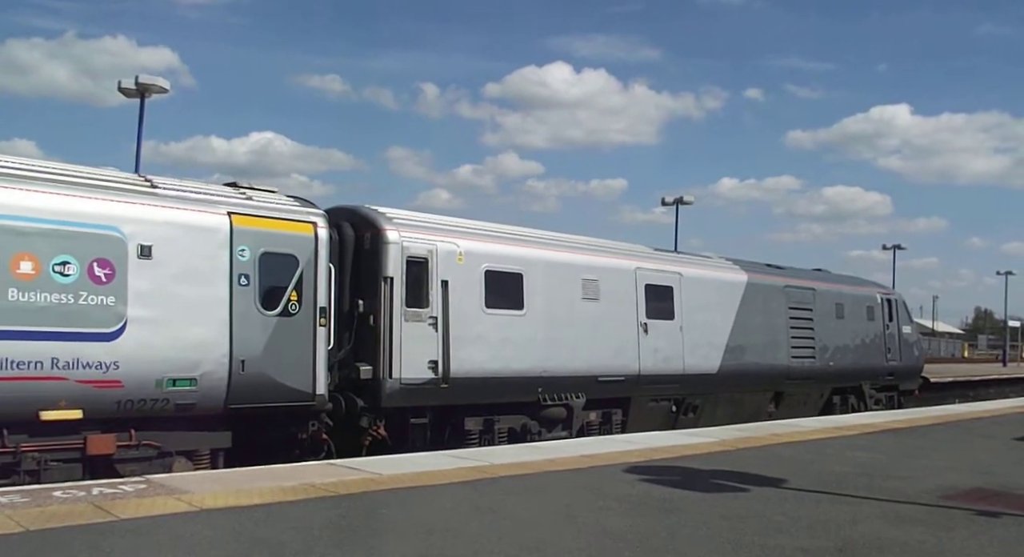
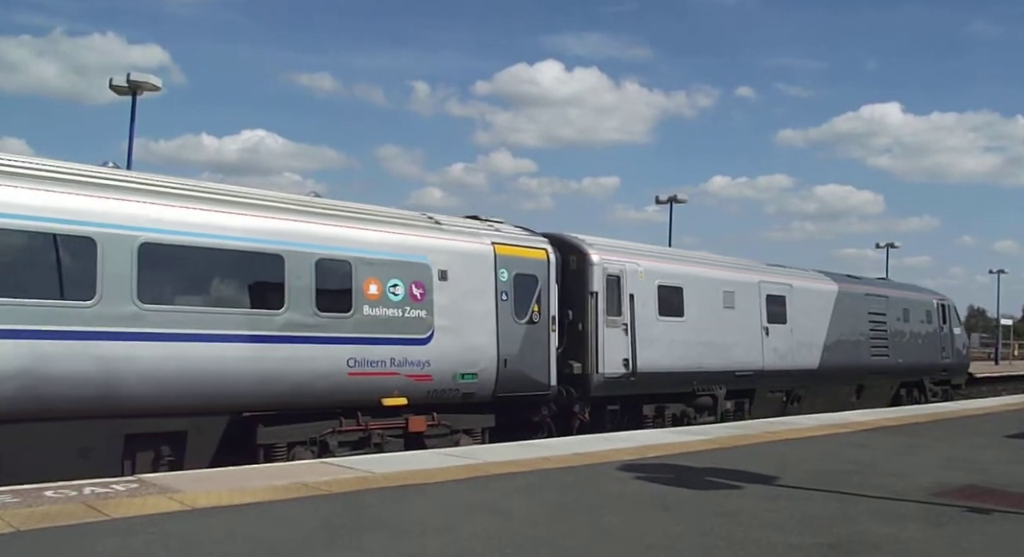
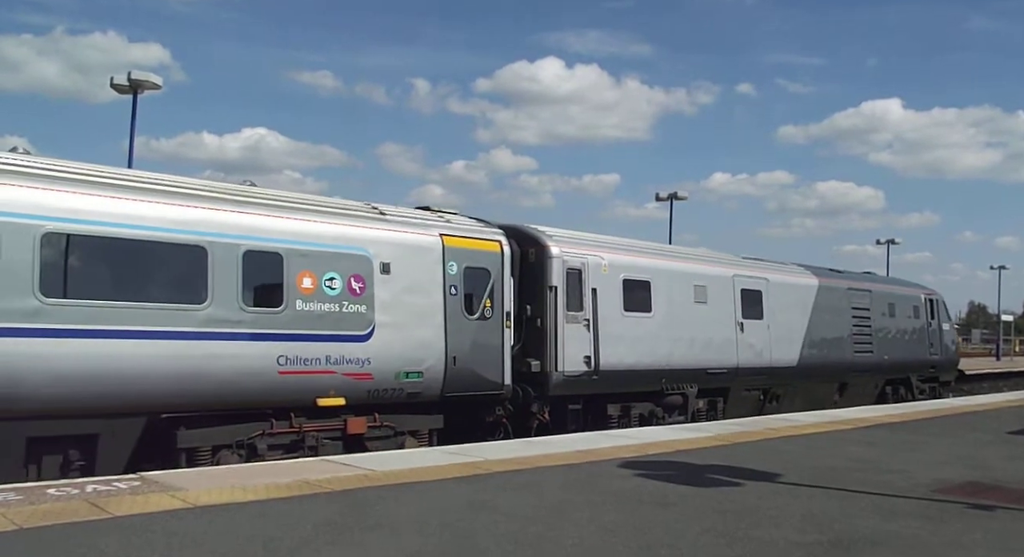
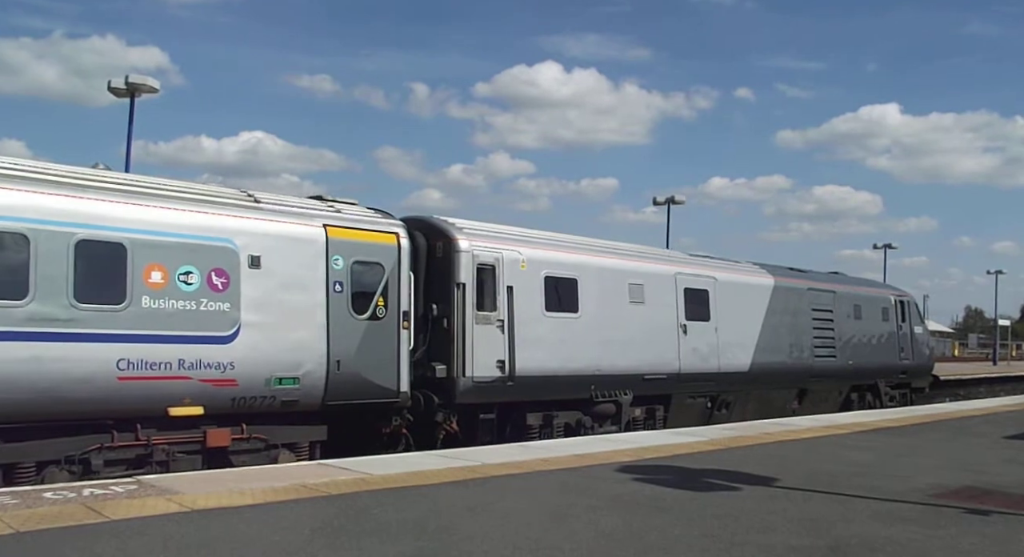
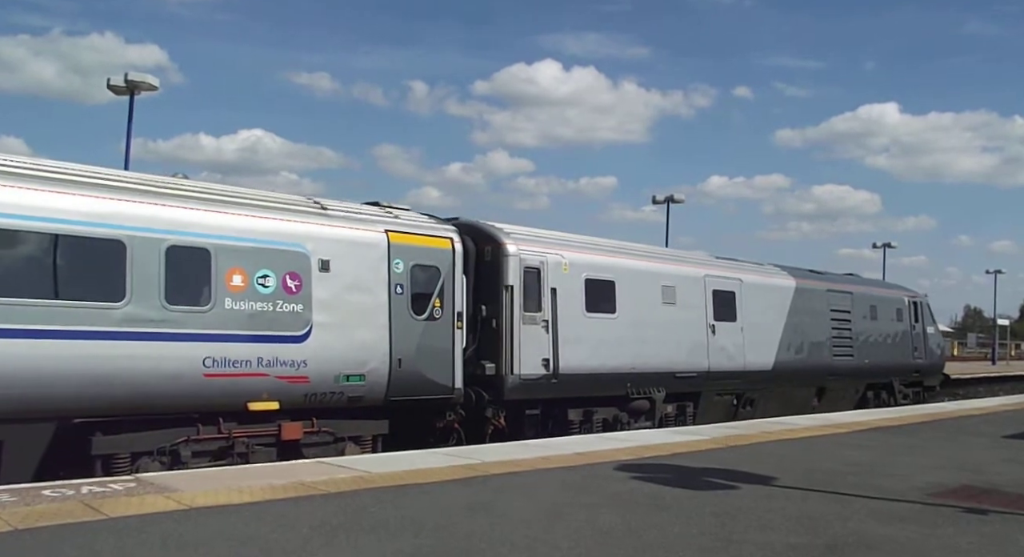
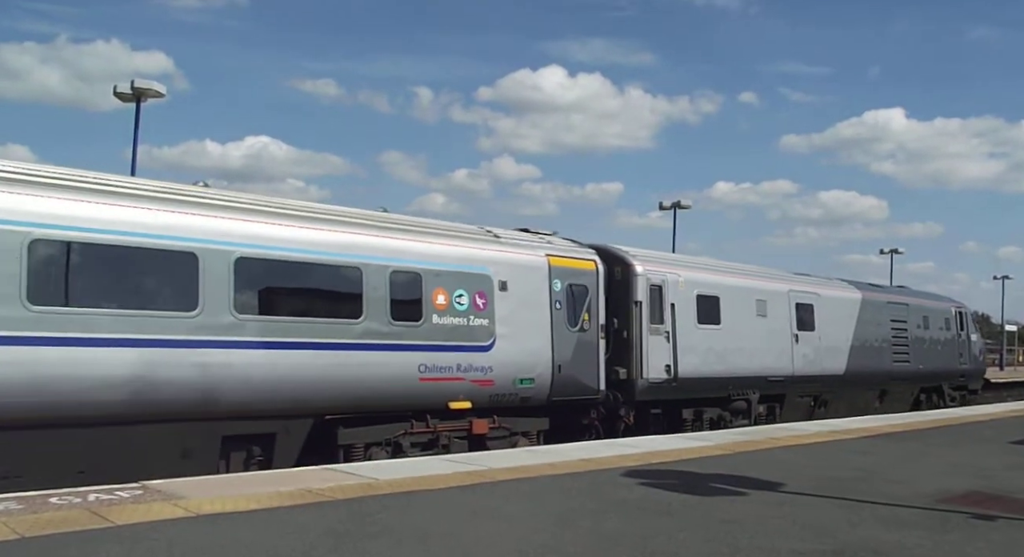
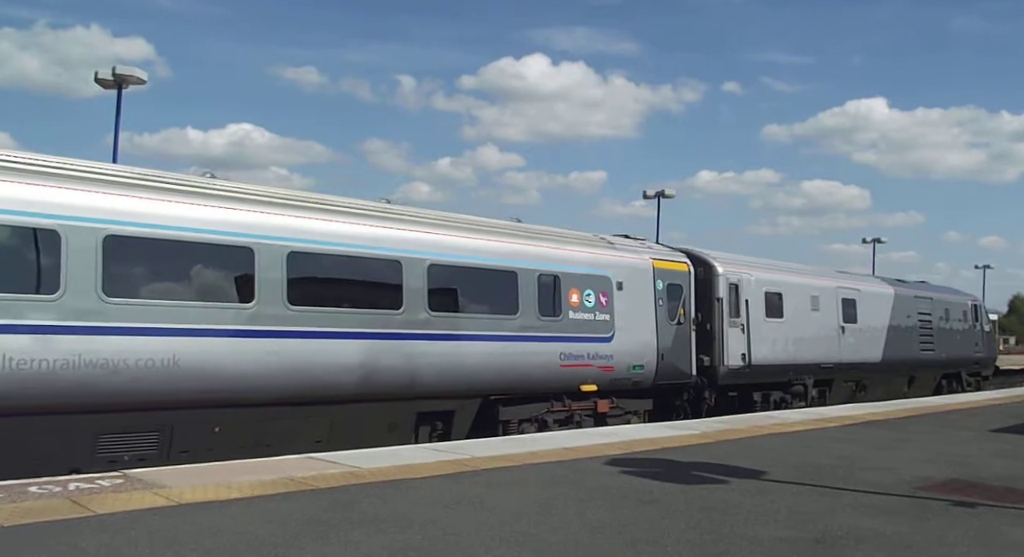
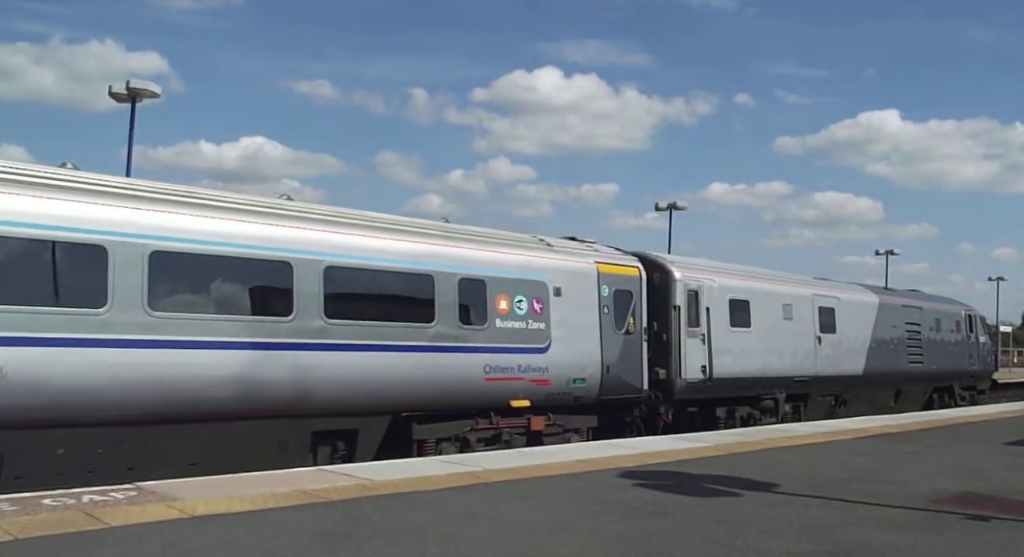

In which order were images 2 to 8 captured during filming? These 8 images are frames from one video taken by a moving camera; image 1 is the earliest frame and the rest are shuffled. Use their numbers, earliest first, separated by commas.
4, 5, 3, 2, 6, 8, 7
